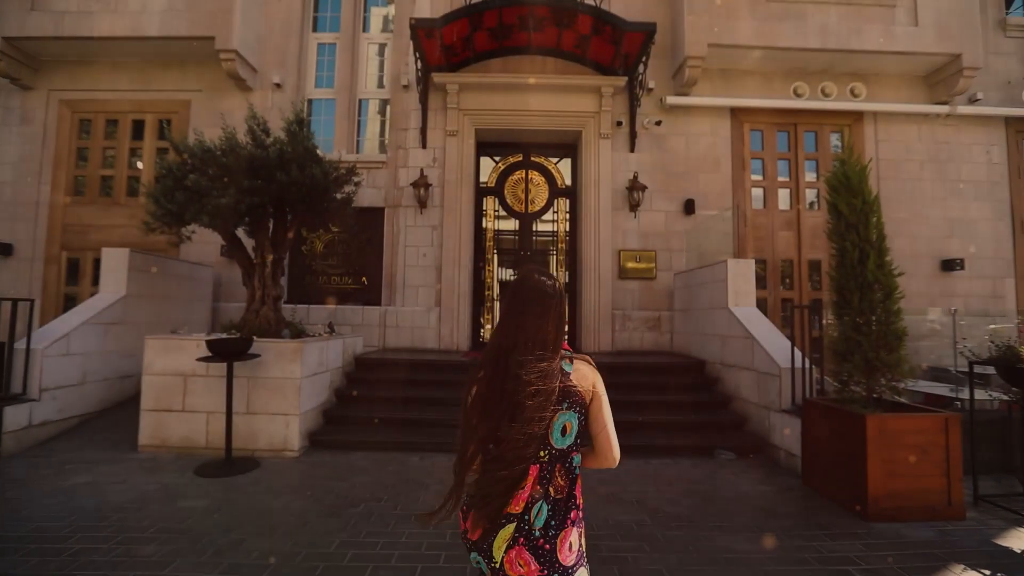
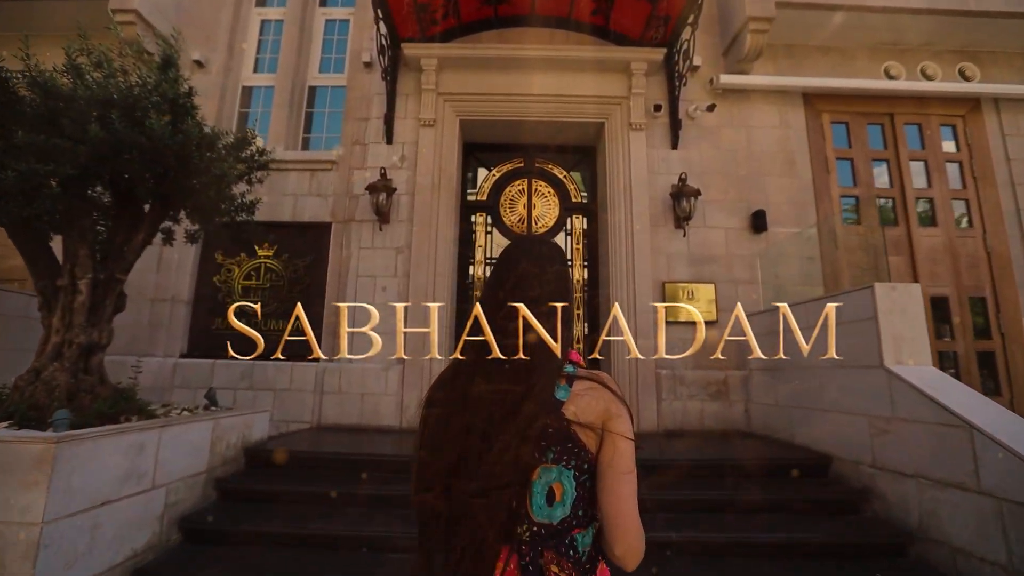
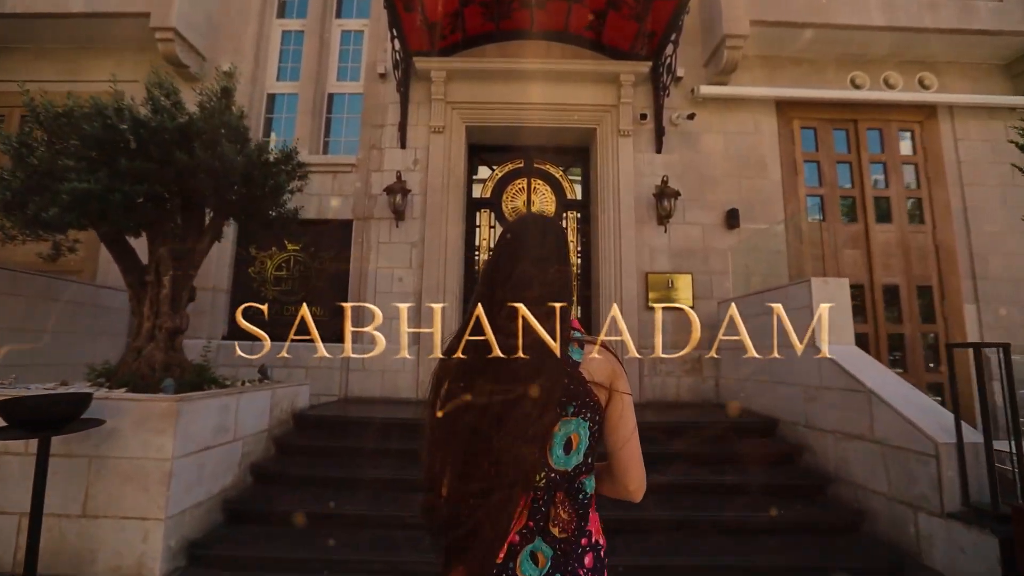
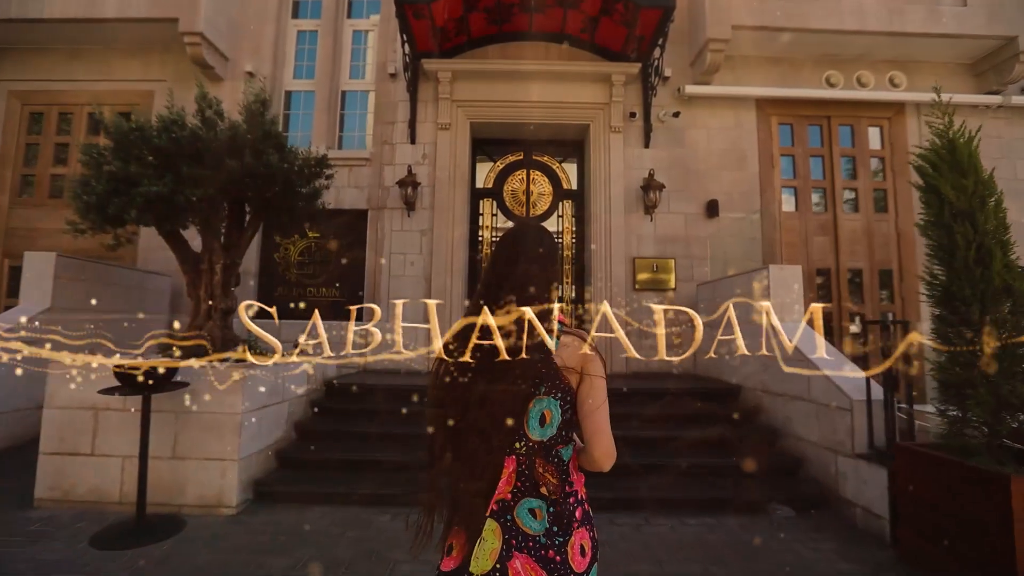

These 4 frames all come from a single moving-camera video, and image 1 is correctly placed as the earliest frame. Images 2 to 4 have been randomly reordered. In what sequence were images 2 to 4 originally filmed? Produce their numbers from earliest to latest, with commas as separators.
4, 3, 2
